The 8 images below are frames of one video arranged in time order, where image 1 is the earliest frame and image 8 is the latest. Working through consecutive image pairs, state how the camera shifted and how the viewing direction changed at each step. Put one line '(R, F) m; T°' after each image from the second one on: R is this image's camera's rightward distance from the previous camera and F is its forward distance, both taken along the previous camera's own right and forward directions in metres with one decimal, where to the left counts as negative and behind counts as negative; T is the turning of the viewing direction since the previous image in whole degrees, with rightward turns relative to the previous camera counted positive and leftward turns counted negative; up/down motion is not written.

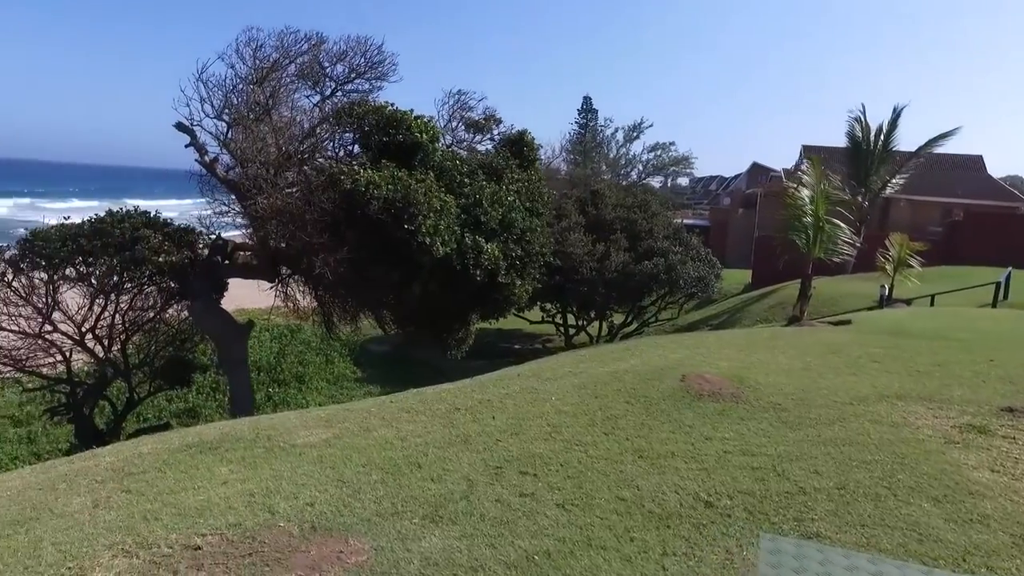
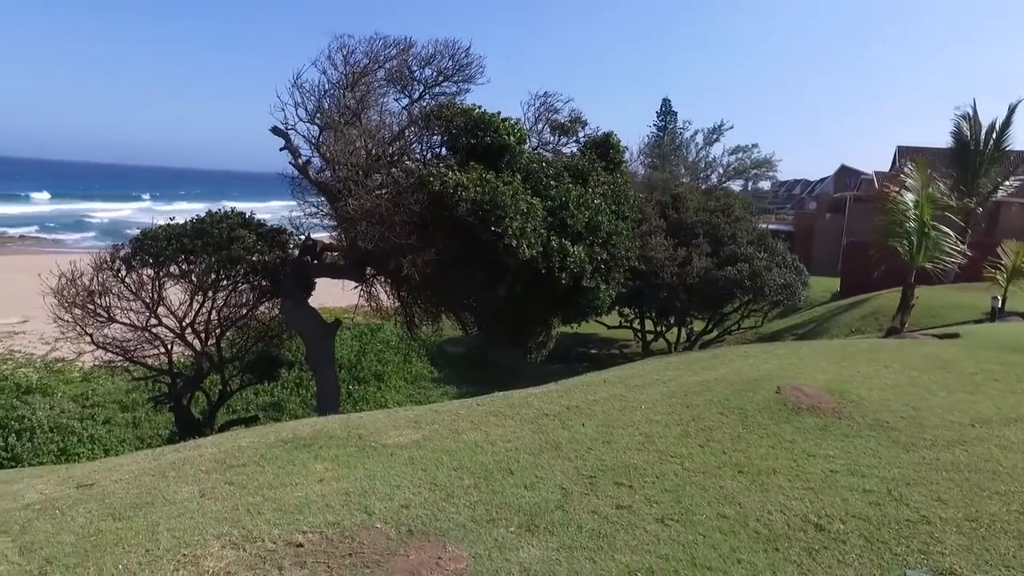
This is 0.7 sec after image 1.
(-0.1, +0.1) m; -6°
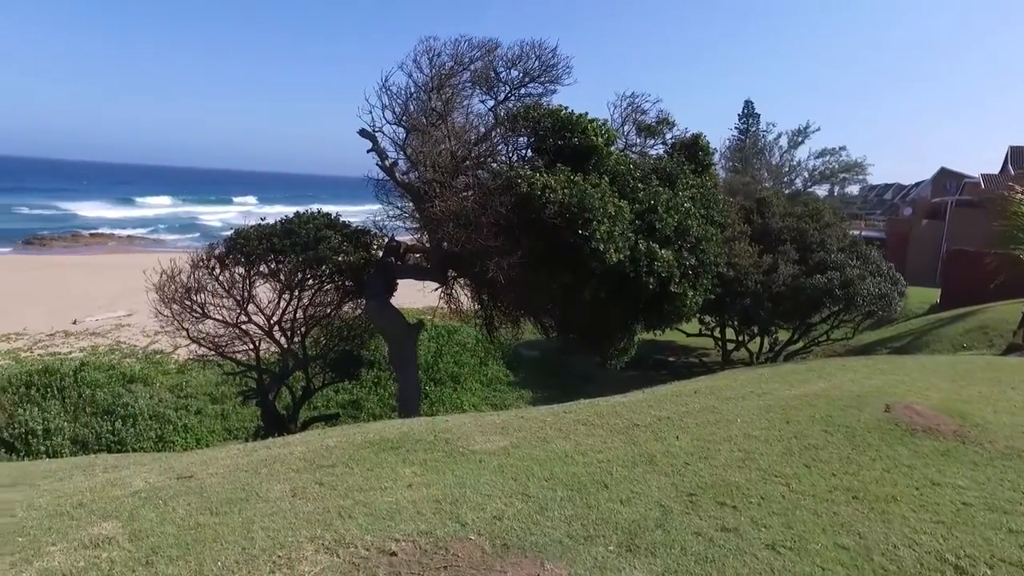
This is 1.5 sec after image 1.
(-0.1, +0.1) m; -6°
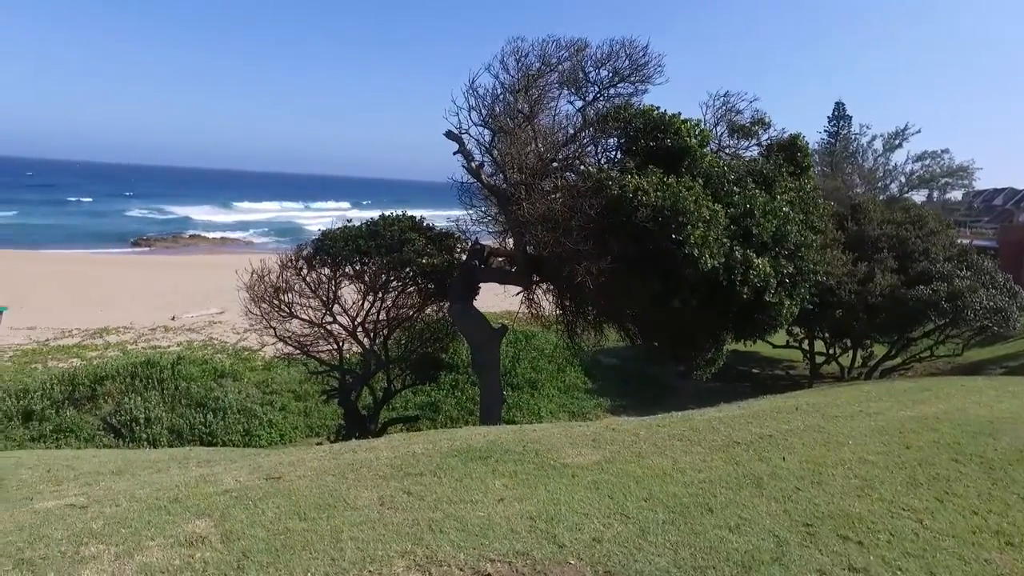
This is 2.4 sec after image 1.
(-0.1, +0.2) m; -6°
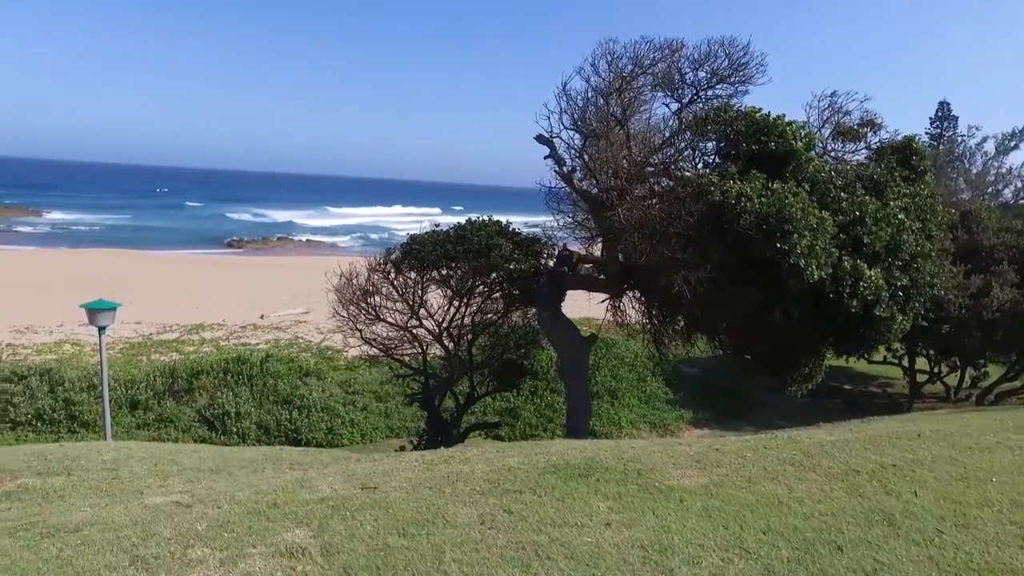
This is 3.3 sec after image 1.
(-0.2, +0.2) m; -6°
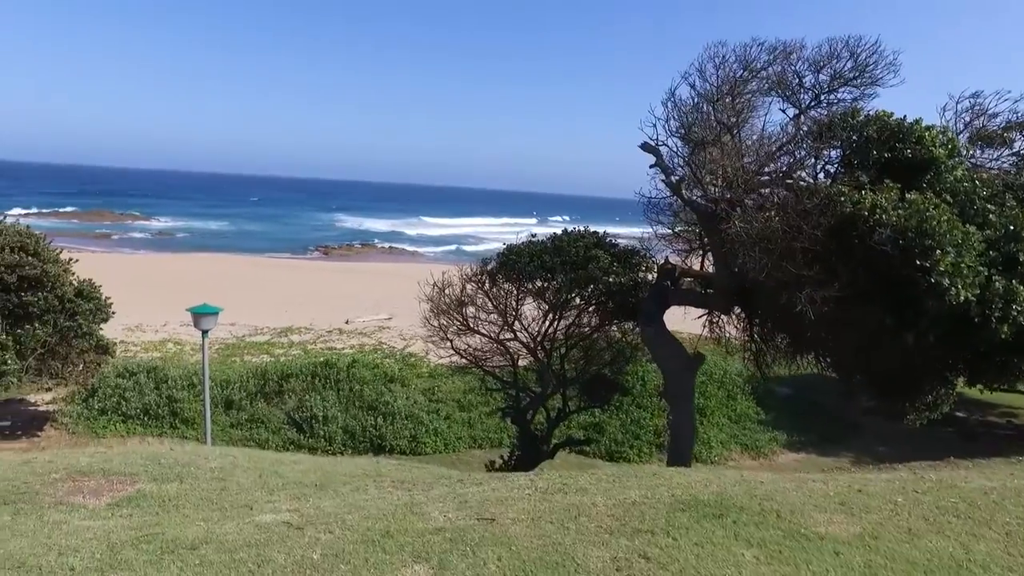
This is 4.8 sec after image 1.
(-0.3, +0.3) m; -6°
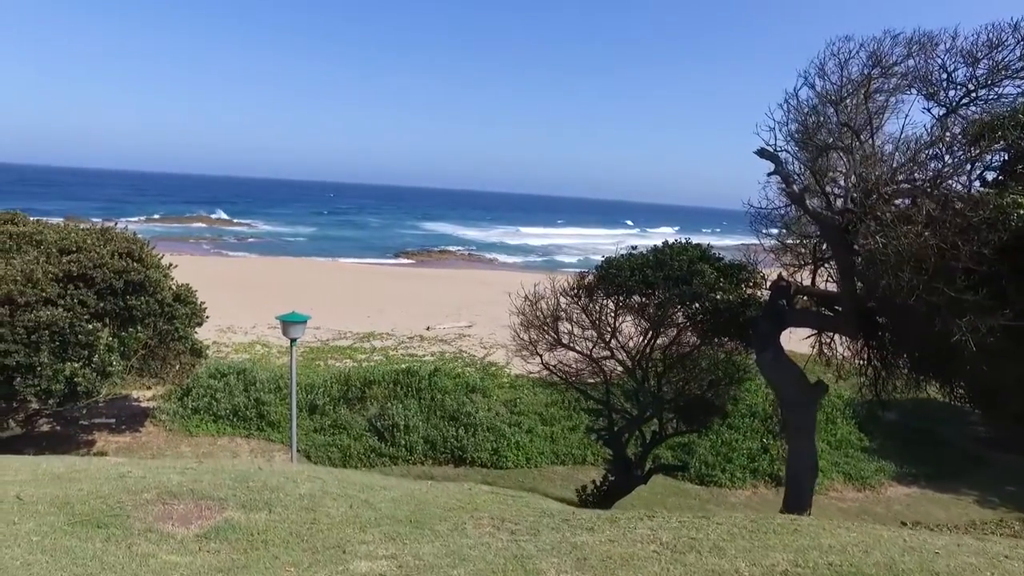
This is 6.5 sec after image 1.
(-0.3, +0.5) m; -6°
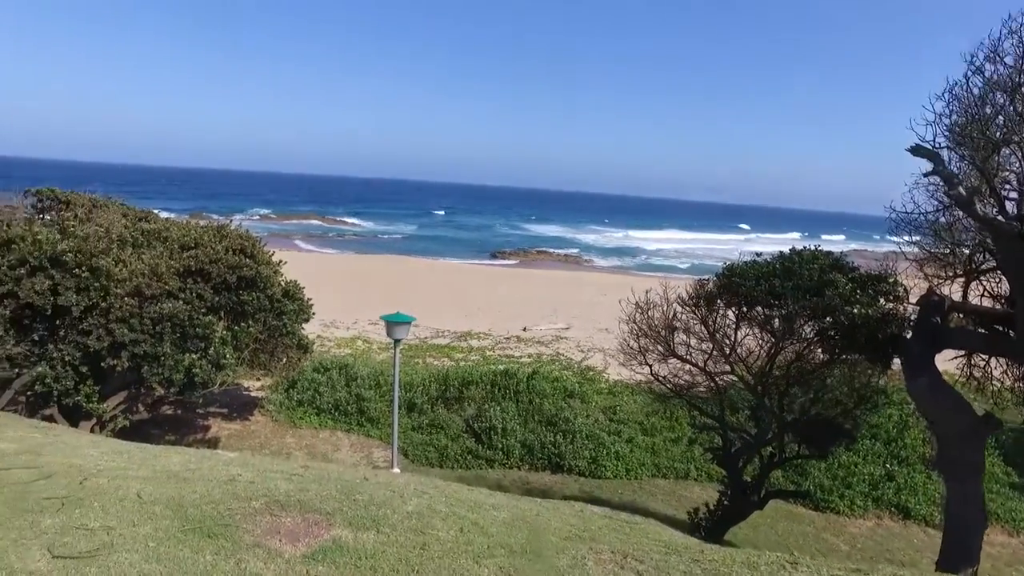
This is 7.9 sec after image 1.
(-0.2, +0.4) m; -8°
